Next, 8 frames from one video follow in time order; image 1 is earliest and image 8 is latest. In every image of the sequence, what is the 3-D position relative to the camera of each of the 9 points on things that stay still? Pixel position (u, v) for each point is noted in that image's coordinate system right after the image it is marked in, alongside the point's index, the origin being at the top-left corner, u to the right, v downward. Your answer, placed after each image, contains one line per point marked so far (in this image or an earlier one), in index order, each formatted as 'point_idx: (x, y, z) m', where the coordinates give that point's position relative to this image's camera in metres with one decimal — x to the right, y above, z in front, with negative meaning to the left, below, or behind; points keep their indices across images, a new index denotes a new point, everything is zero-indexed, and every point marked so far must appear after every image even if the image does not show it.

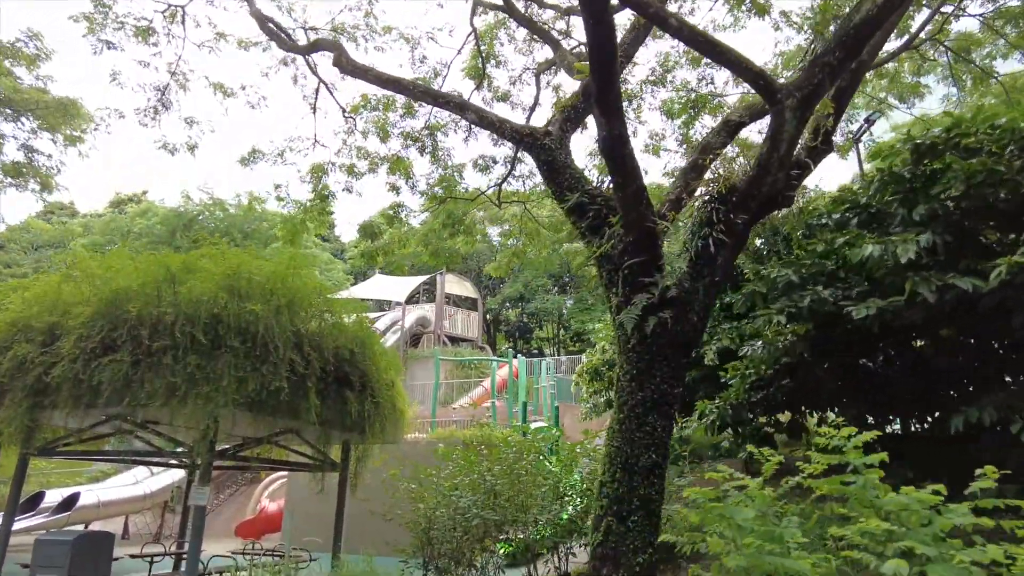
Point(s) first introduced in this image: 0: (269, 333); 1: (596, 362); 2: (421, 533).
0: (-2.2, -0.4, +6.2) m
1: (+1.2, -1.1, +9.6) m
2: (-0.9, -2.3, +6.5) m
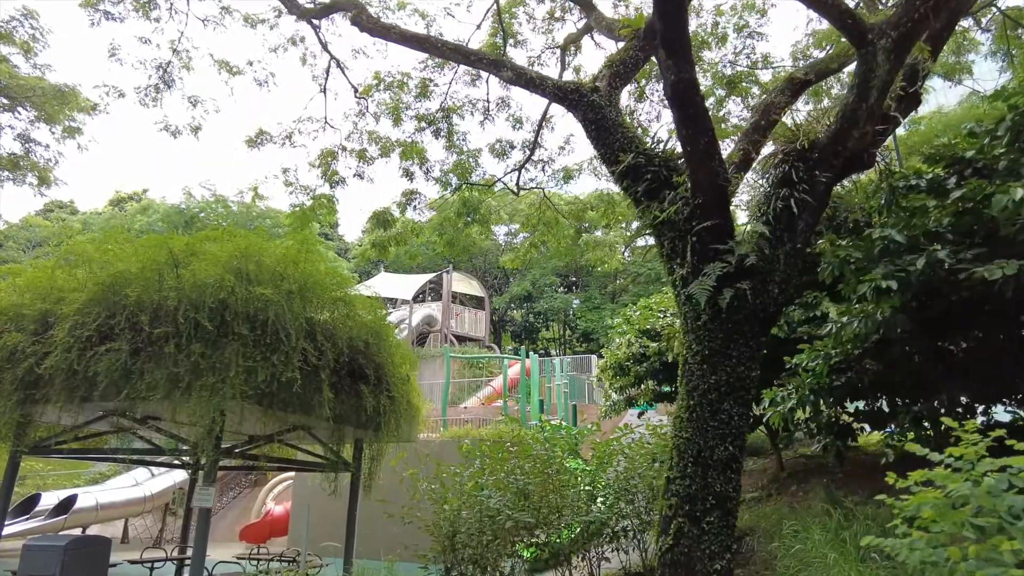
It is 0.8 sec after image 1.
0: (-1.9, -0.3, +5.7) m
1: (+1.5, -0.9, +9.1) m
2: (-0.6, -2.2, +6.0) m
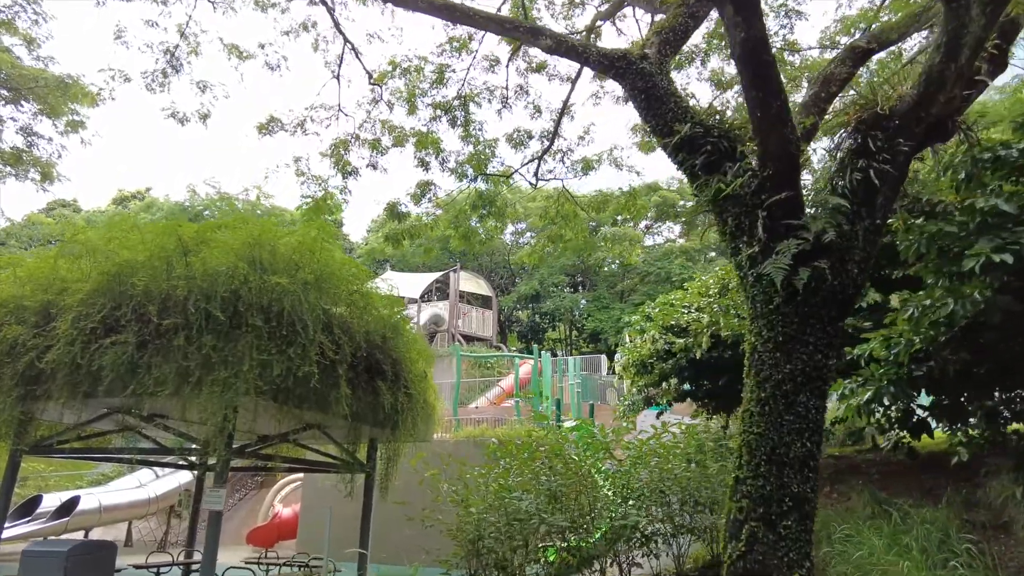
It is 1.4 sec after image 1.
0: (-1.7, -0.2, +5.4) m
1: (+1.7, -0.9, +8.8) m
2: (-0.3, -2.1, +5.7) m
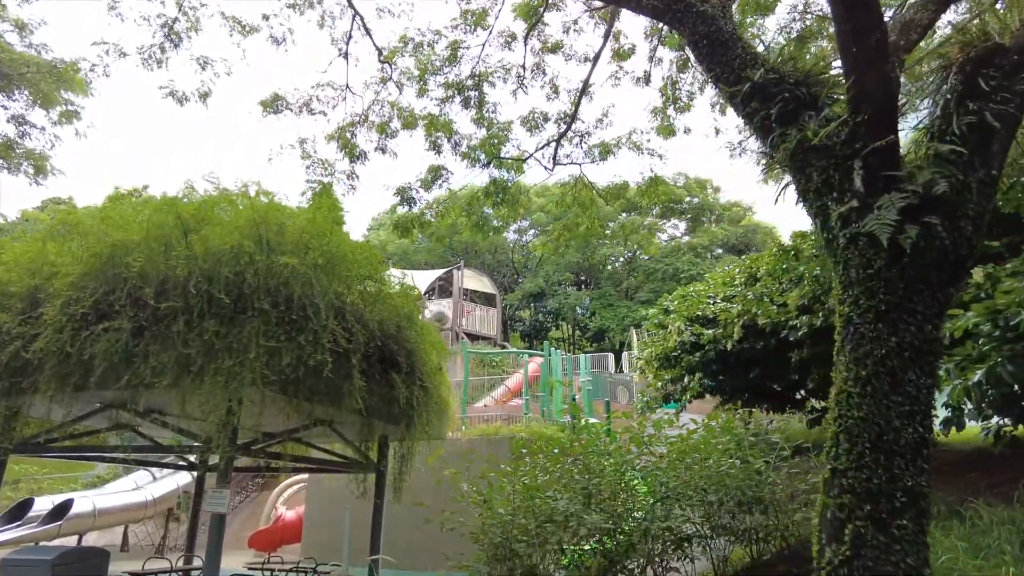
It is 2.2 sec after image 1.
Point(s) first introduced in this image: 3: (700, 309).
0: (-1.5, 0.0, +5.0) m
1: (+1.9, -0.7, +8.4) m
2: (-0.1, -2.0, +5.2) m
3: (+2.3, -0.3, +8.4) m
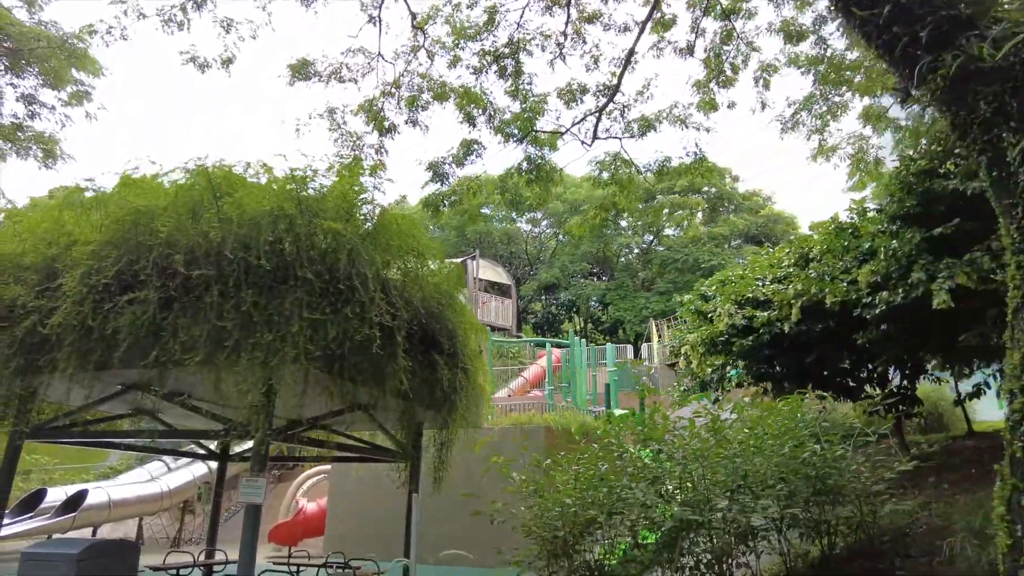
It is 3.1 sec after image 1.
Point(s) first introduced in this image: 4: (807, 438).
0: (-1.1, +0.2, +4.5) m
1: (+2.3, -0.5, +7.9) m
2: (+0.3, -1.8, +4.8) m
3: (+2.8, 0.0, +8.0) m
4: (+2.2, -1.2, +5.3) m
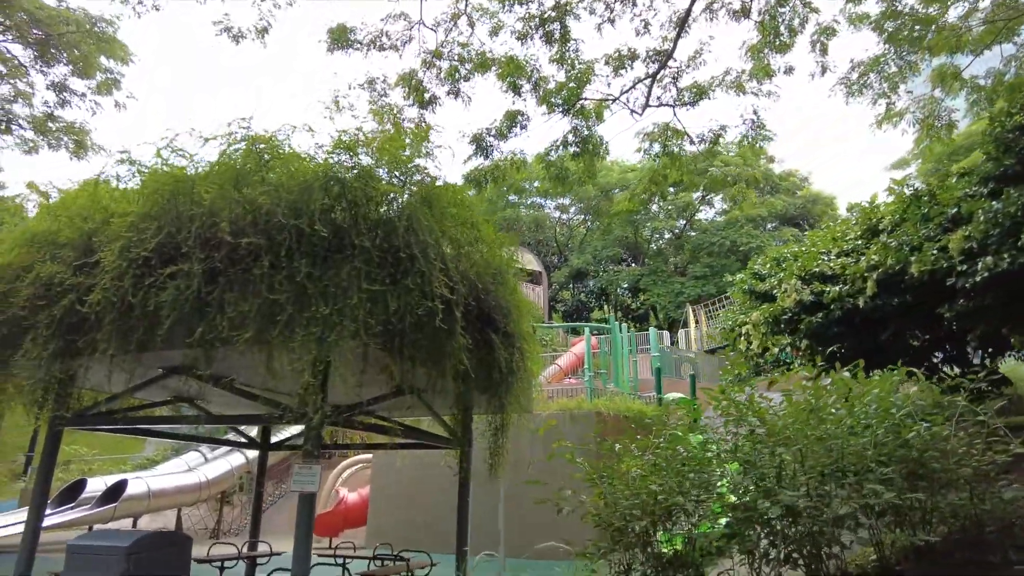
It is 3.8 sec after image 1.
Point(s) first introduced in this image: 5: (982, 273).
0: (-0.6, +0.3, +4.2) m
1: (+2.9, -0.2, +7.4) m
2: (+0.8, -1.6, +4.4) m
3: (+3.3, +0.2, +7.5) m
4: (+2.6, -1.0, +4.8) m
5: (+3.7, +0.1, +5.4) m
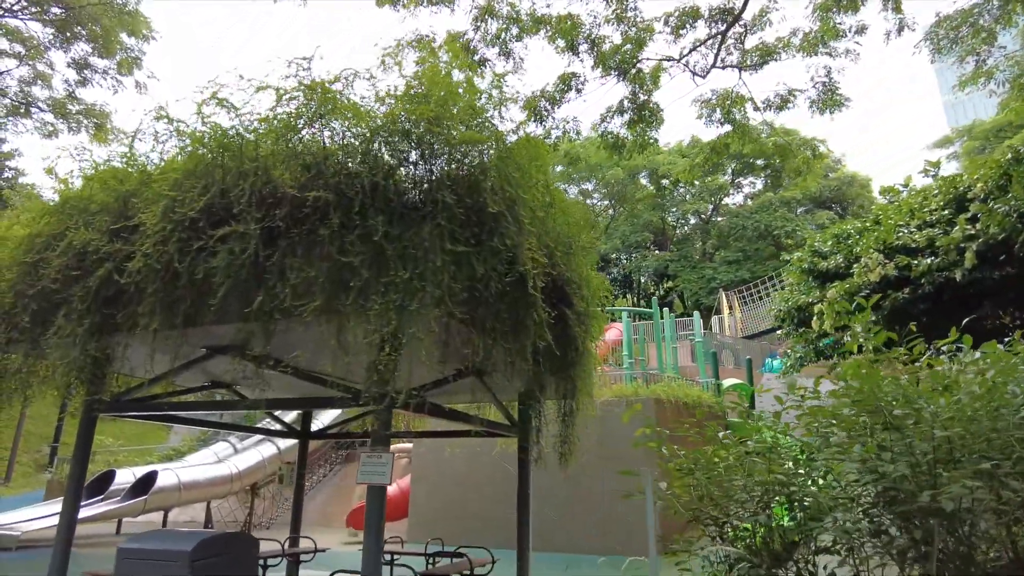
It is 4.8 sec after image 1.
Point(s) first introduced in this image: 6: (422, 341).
0: (-0.1, +0.5, +3.6) m
1: (+3.5, 0.0, +6.9) m
2: (+1.3, -1.4, +3.9) m
3: (+3.9, +0.5, +6.9) m
4: (+3.2, -0.7, +4.3) m
5: (+4.2, +0.3, +4.8) m
6: (-0.4, -0.3, +3.3) m
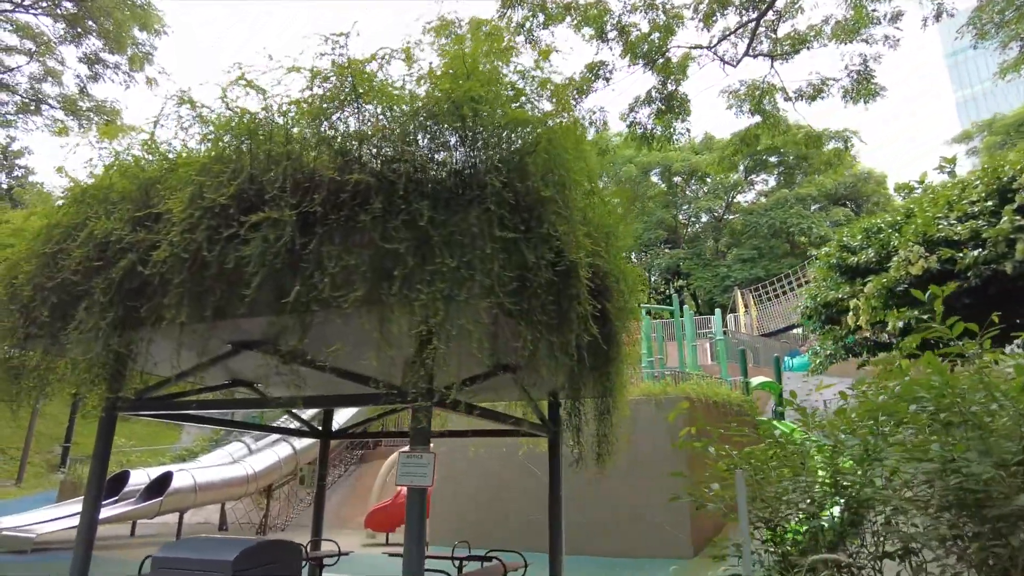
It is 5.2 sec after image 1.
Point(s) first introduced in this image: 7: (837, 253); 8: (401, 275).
0: (+0.1, +0.6, +3.4) m
1: (+3.8, +0.1, +6.6) m
2: (+1.5, -1.3, +3.7) m
3: (+4.2, +0.6, +6.6) m
4: (+3.4, -0.7, +4.0) m
5: (+4.5, +0.4, +4.5) m
6: (-0.2, -0.2, +3.1) m
7: (+4.4, +0.5, +9.2) m
8: (-0.5, +0.1, +3.1) m
